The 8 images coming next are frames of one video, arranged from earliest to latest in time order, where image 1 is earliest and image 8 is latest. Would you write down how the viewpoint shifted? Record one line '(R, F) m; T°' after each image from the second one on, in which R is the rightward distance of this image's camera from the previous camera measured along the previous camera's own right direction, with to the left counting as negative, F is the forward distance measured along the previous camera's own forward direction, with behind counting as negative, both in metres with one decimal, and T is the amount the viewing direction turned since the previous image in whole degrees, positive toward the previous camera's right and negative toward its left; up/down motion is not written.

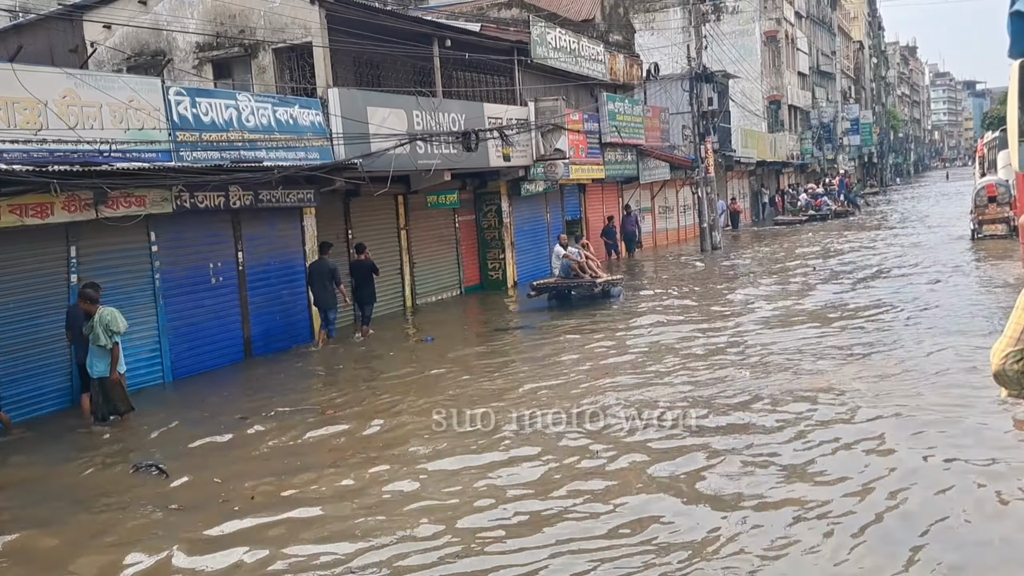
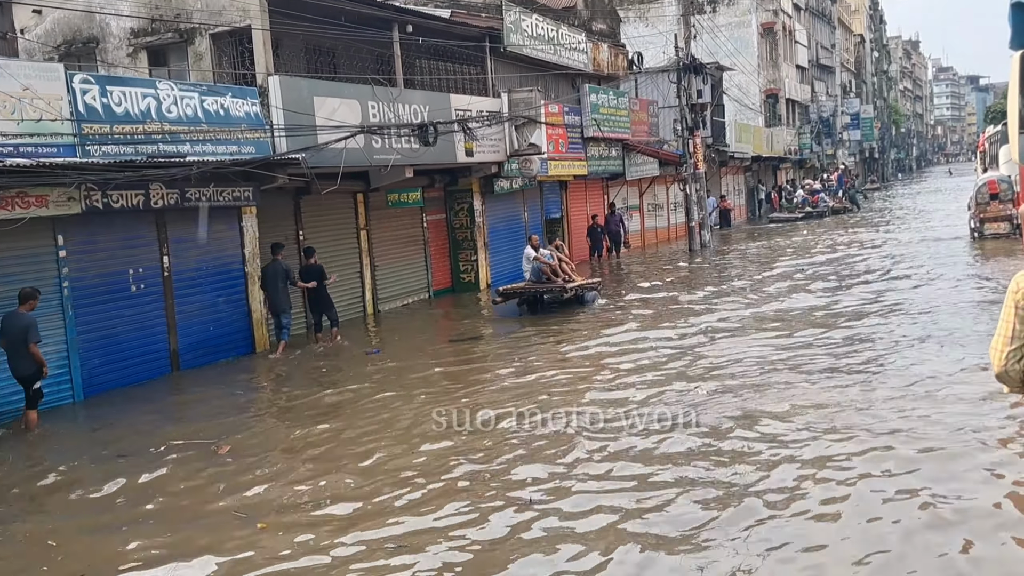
(+0.6, +1.1) m; 0°
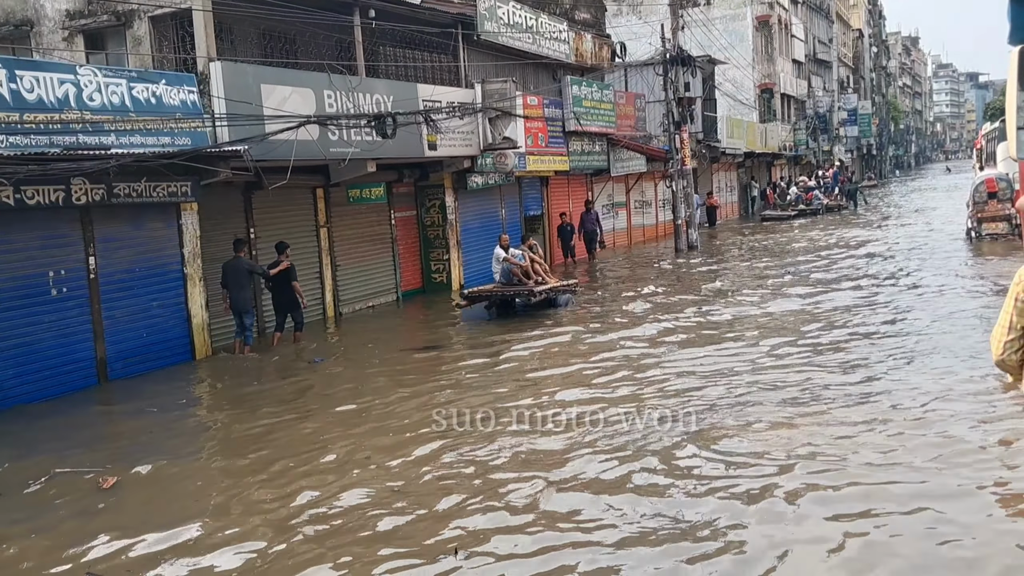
(+0.5, +0.9) m; 0°
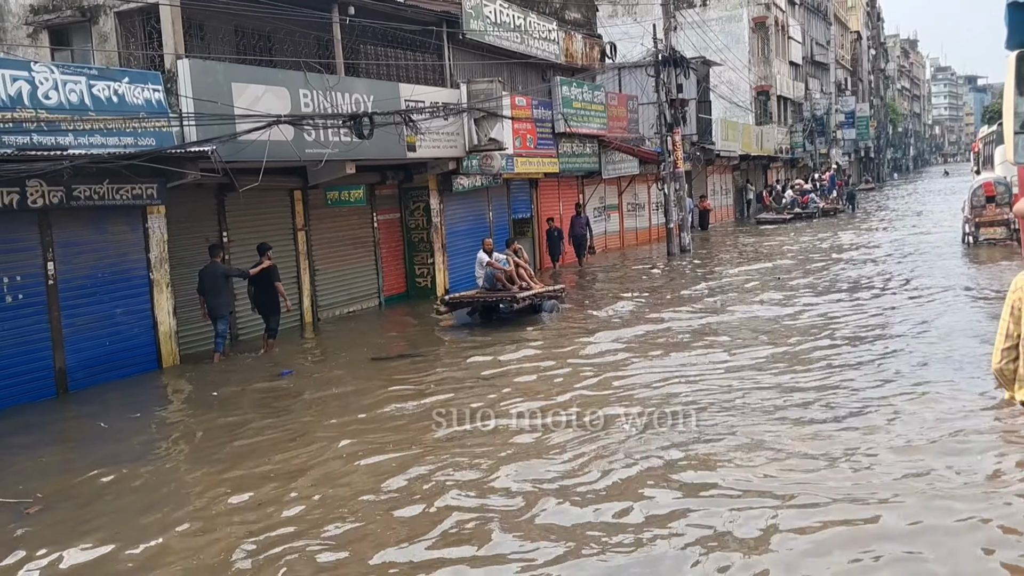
(+0.2, +0.4) m; 0°
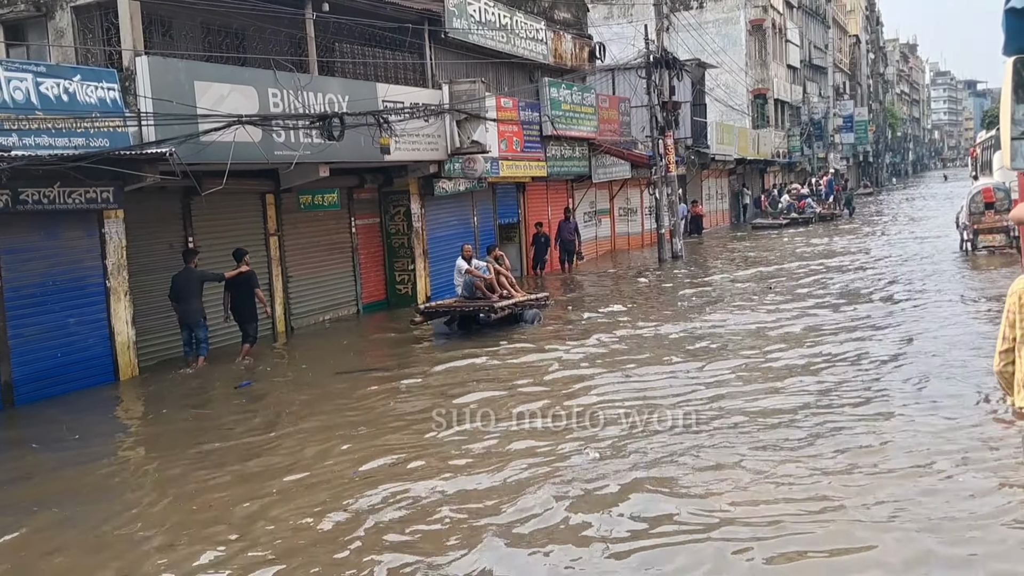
(+0.3, +0.5) m; 0°
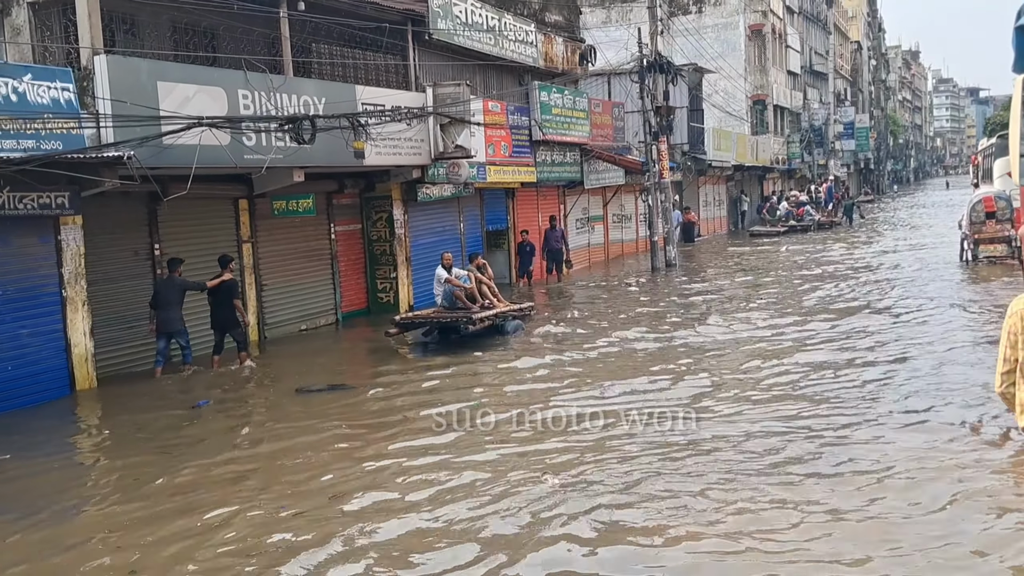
(+0.3, +0.5) m; 0°
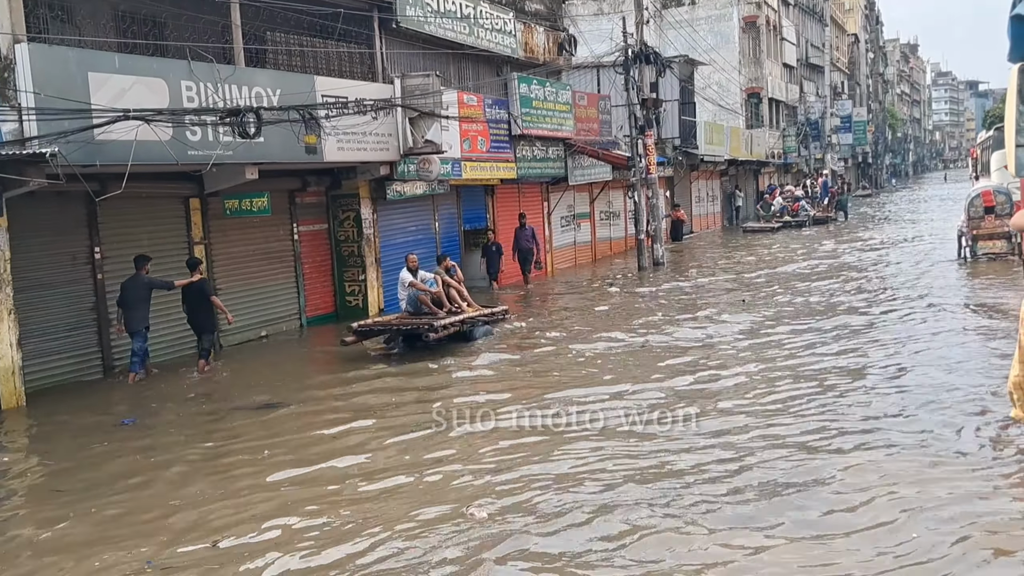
(+0.4, +0.8) m; 0°
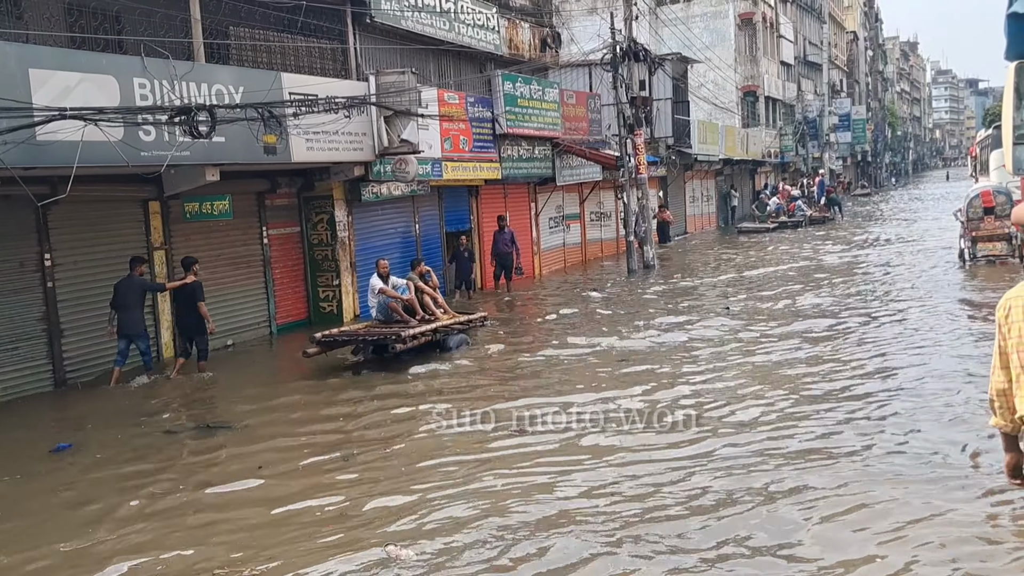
(+0.3, +0.6) m; 0°
